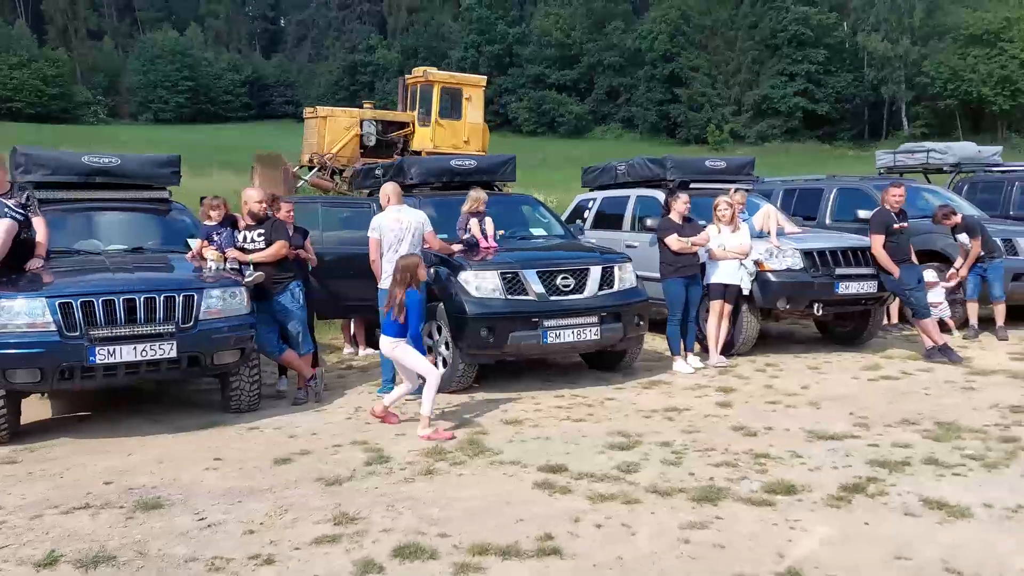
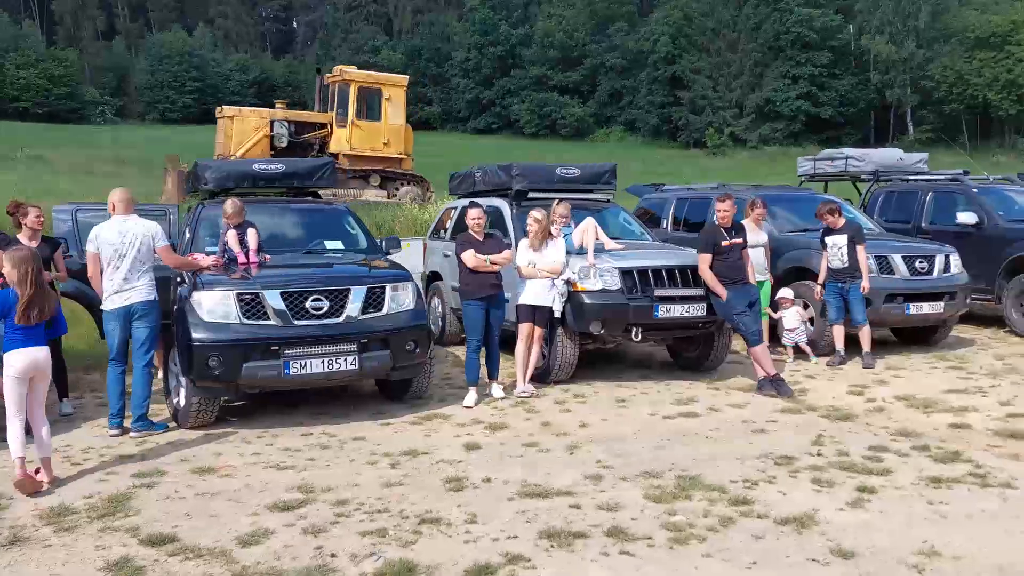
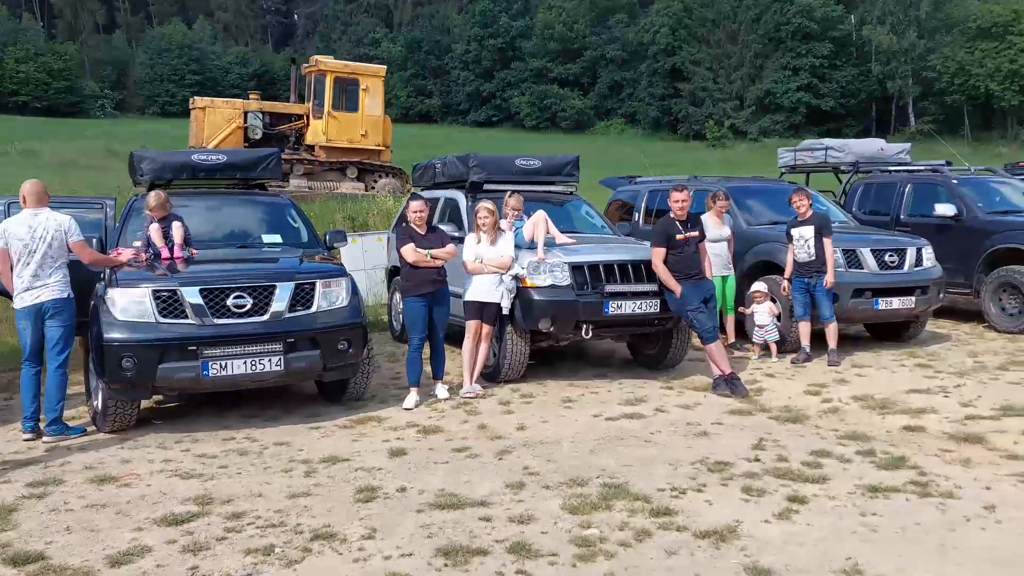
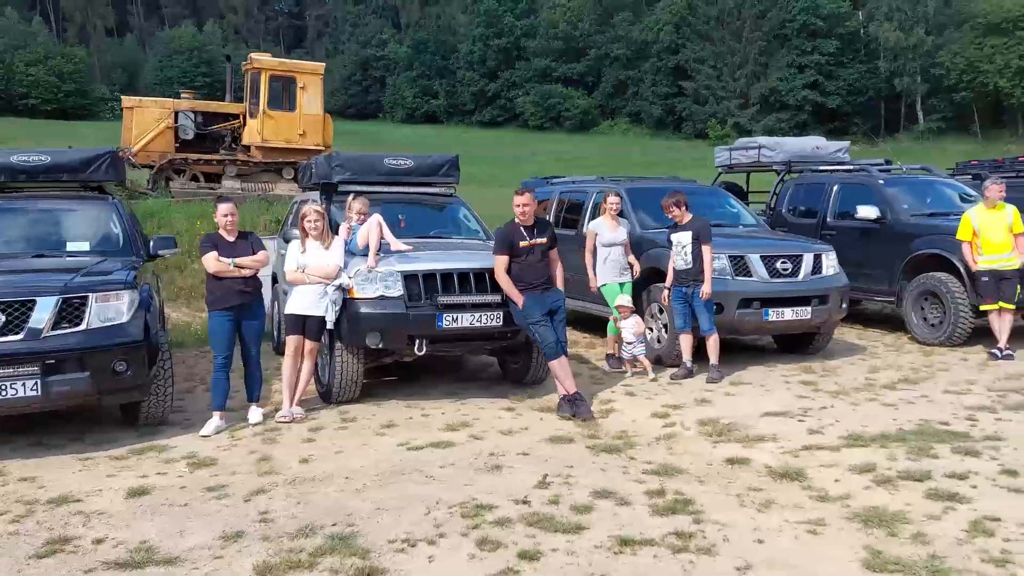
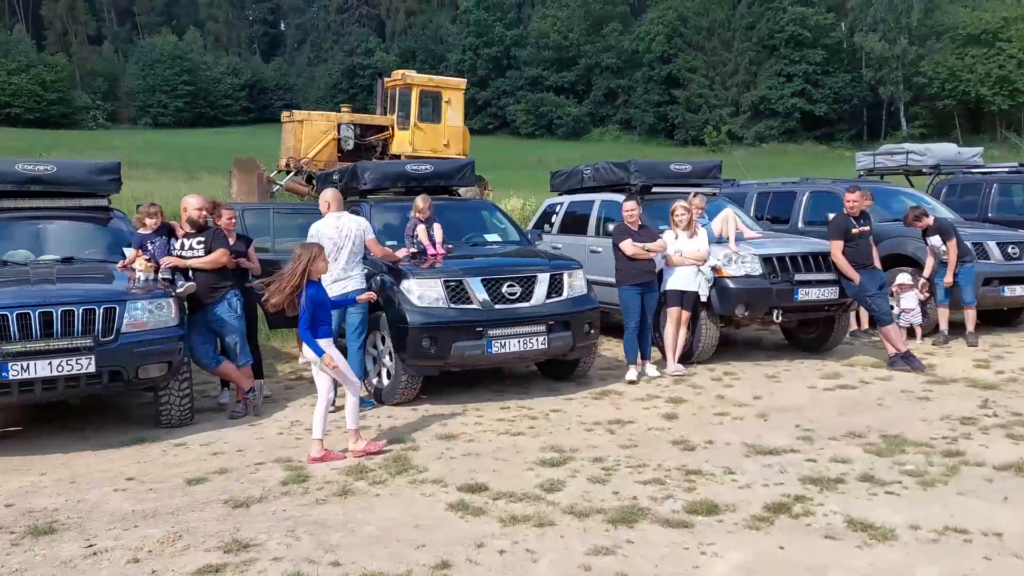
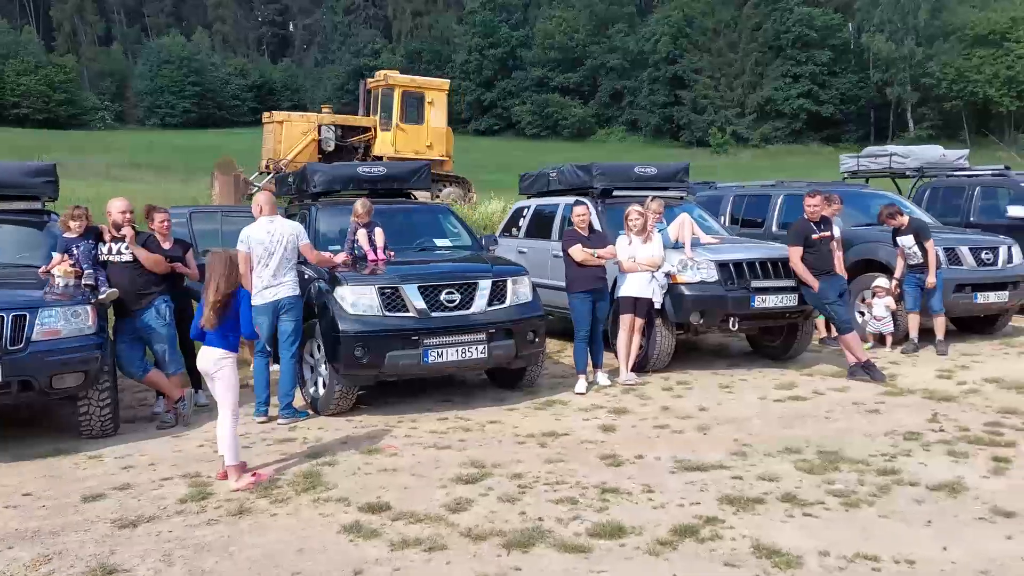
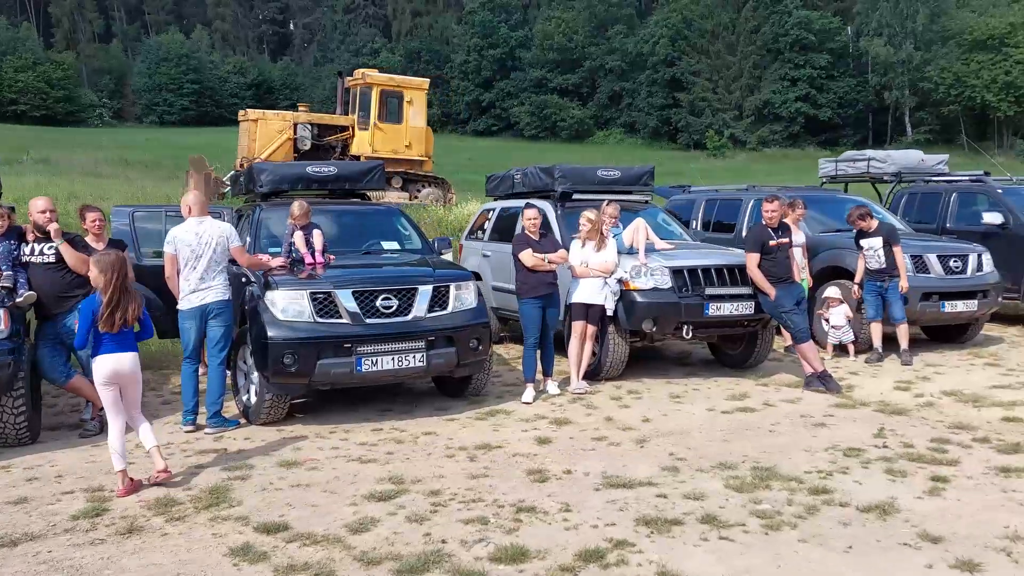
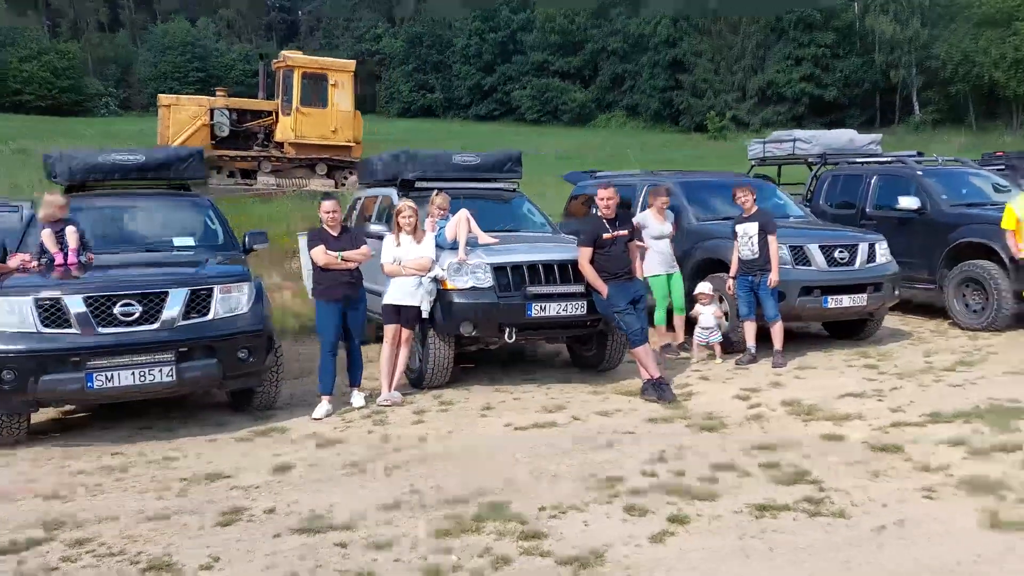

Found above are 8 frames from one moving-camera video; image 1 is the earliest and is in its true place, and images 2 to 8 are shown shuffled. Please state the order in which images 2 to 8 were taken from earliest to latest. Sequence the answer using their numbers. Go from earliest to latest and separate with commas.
5, 6, 7, 2, 3, 8, 4
